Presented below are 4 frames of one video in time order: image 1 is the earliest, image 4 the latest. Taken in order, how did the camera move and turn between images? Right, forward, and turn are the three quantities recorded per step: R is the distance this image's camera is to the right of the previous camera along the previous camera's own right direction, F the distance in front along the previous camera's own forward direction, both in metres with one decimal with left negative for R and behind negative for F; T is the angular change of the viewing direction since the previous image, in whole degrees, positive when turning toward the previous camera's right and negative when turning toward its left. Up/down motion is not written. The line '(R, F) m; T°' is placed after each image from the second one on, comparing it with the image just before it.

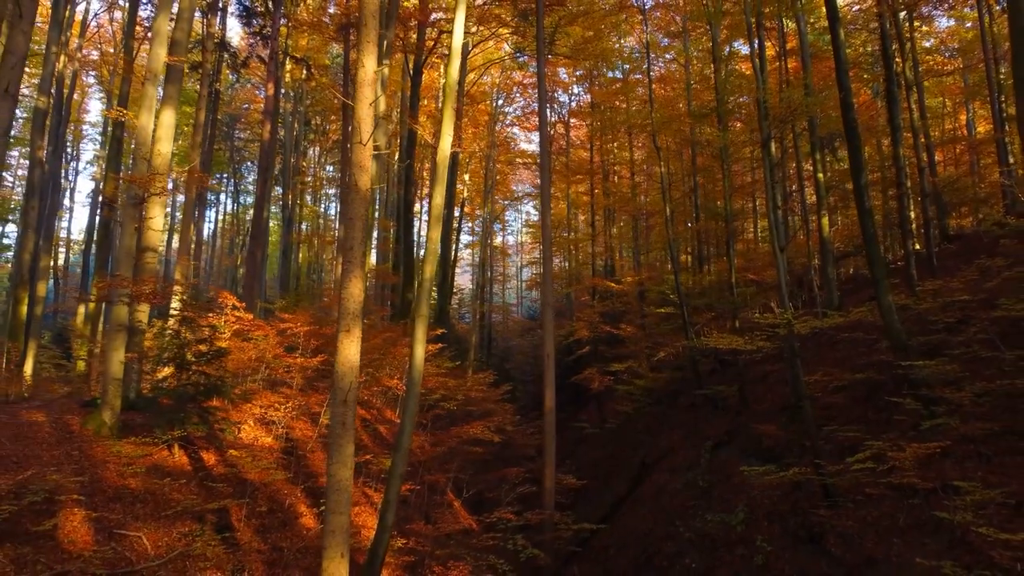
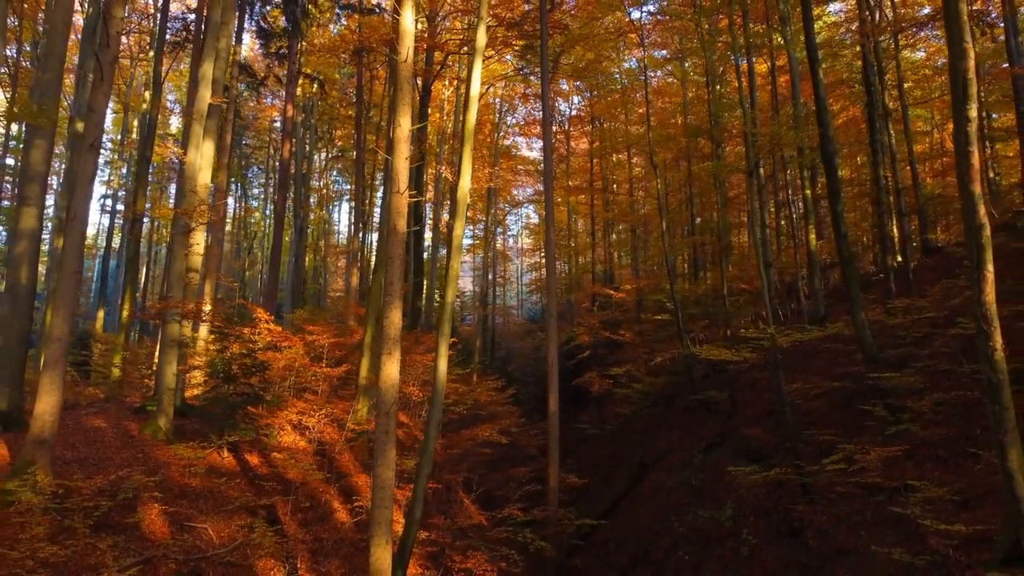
(-0.2, -0.9) m; 0°
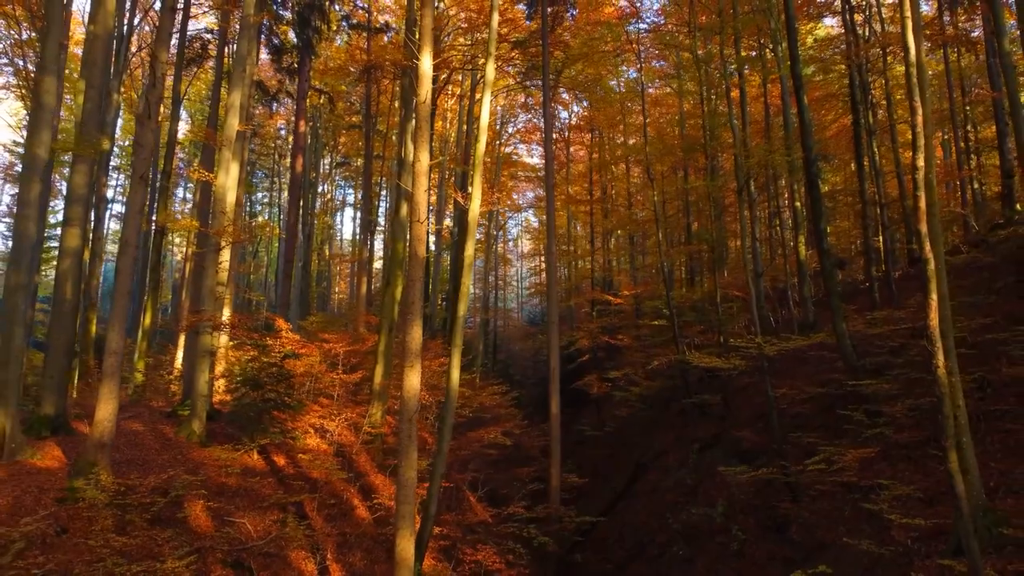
(-0.1, -0.7) m; 0°
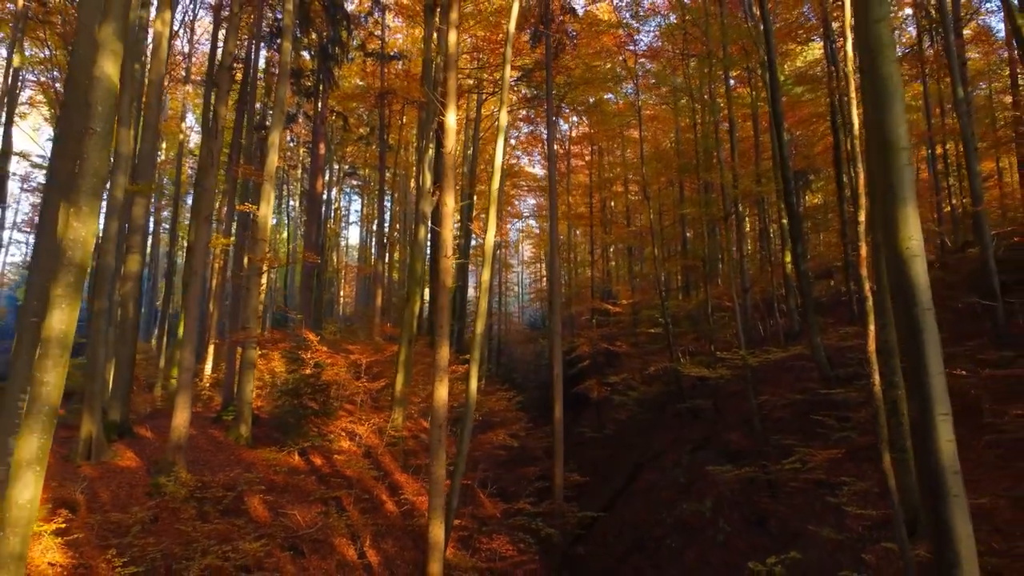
(-0.2, -1.1) m; 0°
